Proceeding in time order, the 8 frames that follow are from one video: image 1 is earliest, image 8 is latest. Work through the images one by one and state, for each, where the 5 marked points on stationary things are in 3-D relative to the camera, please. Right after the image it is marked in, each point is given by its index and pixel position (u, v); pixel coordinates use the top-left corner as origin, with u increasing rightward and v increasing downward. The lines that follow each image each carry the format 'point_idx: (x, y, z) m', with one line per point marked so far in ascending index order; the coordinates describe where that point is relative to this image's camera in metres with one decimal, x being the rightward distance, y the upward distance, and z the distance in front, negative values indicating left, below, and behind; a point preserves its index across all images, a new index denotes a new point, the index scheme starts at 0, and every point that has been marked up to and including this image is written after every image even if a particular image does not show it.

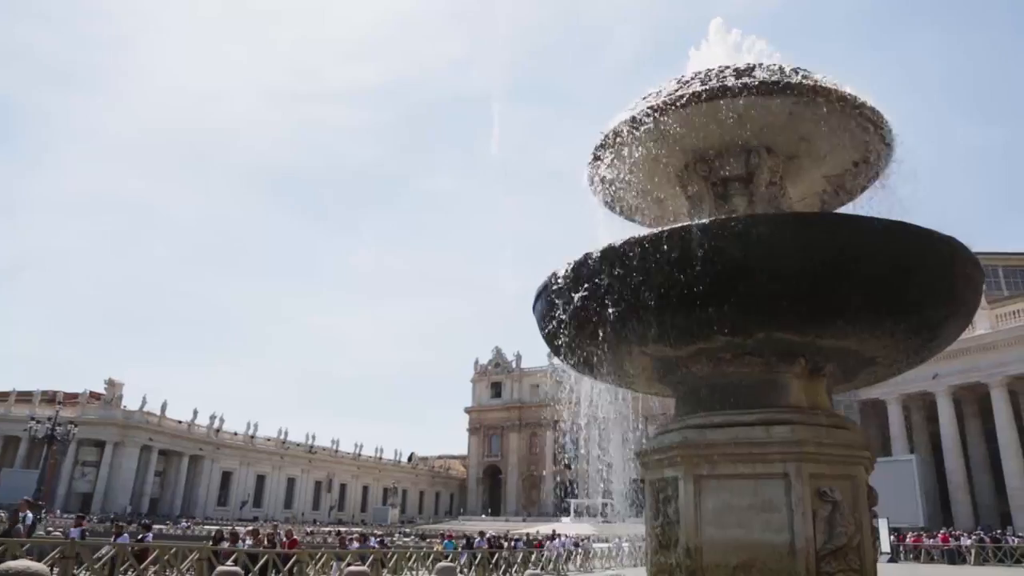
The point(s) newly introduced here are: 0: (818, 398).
0: (+1.9, -0.7, +4.7) m
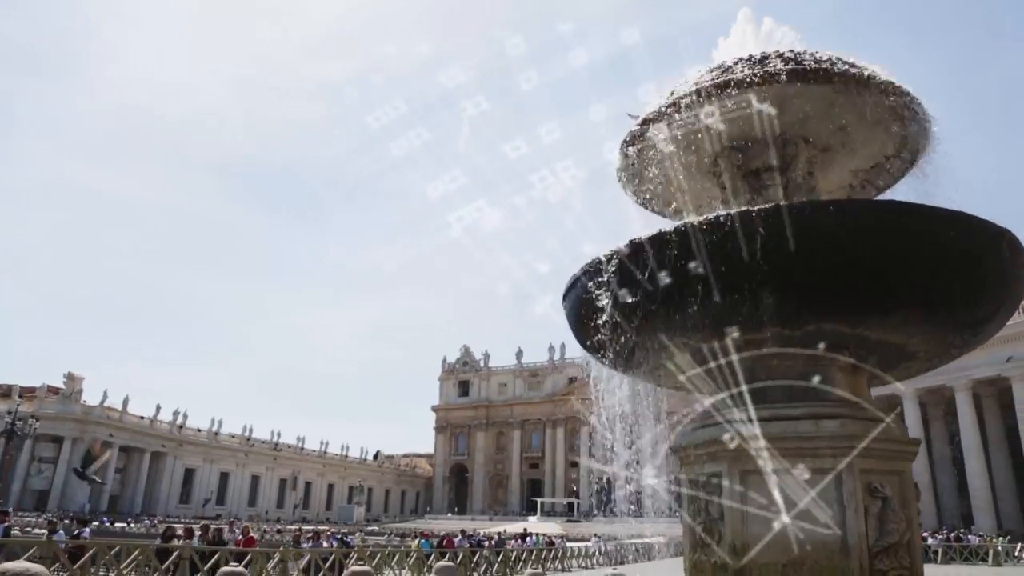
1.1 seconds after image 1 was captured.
0: (+2.2, -0.6, +4.6) m
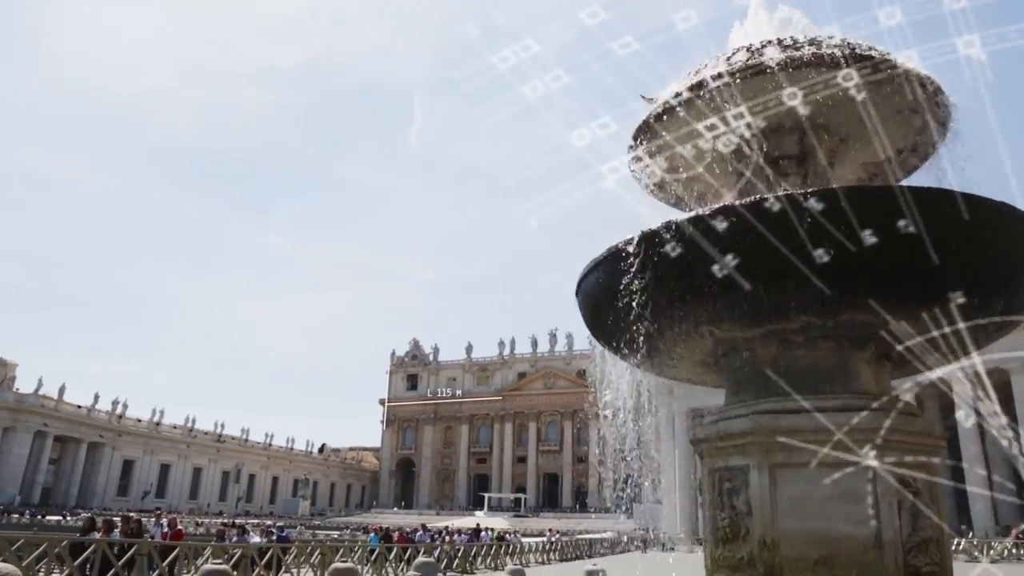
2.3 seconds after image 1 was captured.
0: (+2.3, -0.6, +4.6) m
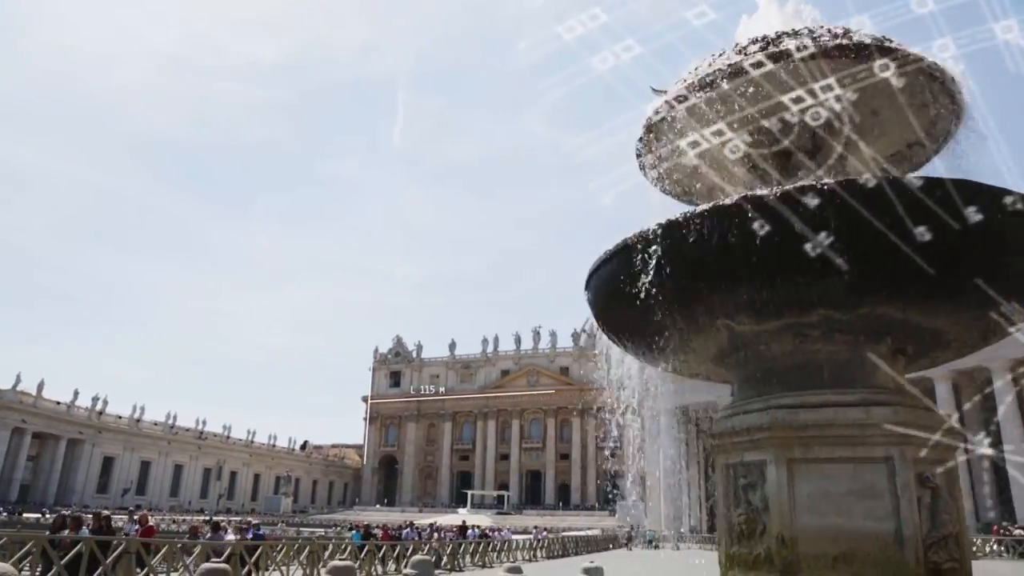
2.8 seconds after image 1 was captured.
0: (+2.3, -0.5, +4.5) m
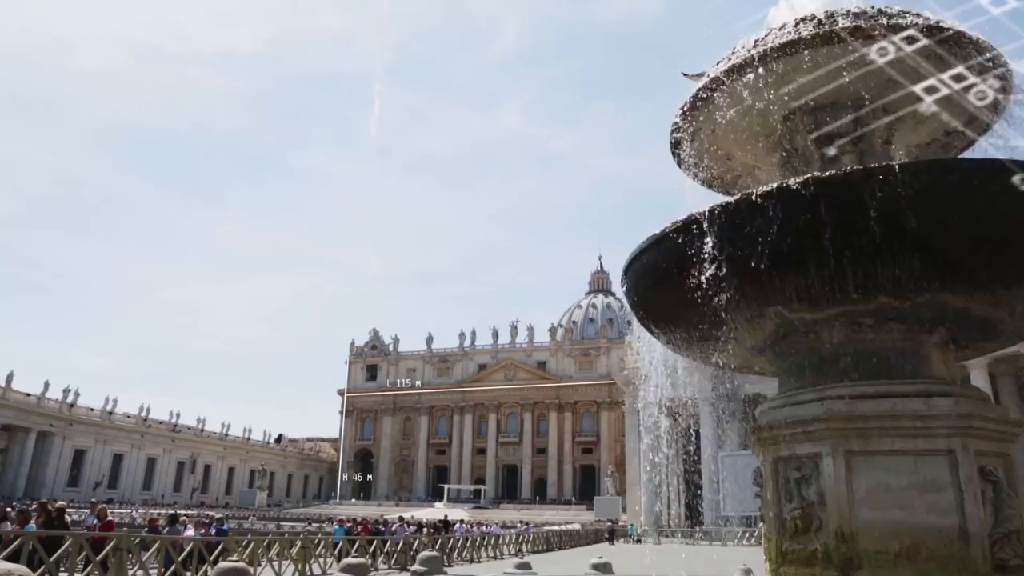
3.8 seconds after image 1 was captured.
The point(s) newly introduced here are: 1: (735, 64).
0: (+2.6, -0.5, +4.4) m
1: (+1.5, +1.5, +4.9) m
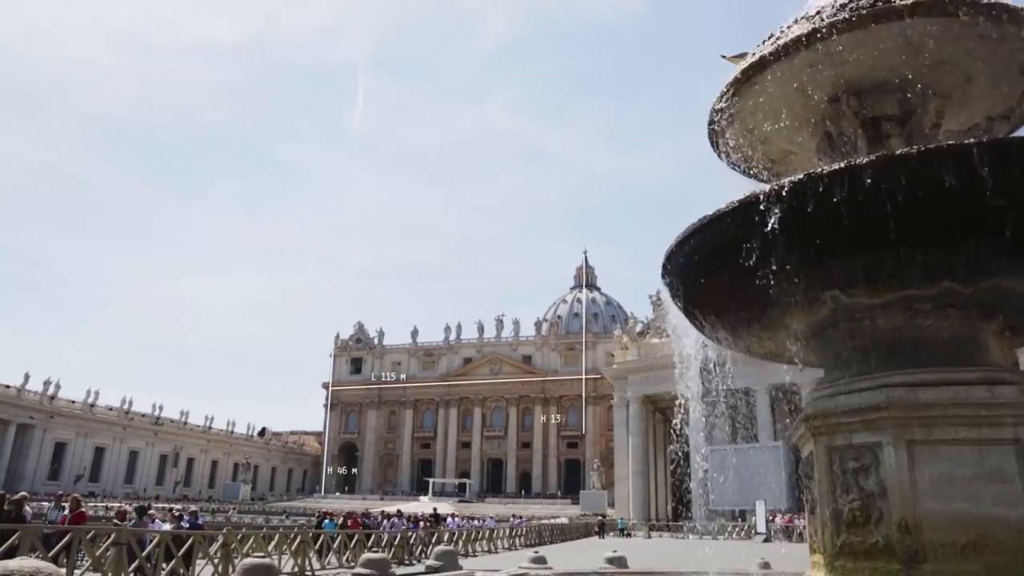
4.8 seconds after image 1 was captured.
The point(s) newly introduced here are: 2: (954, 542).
0: (+2.8, -0.4, +4.3) m
1: (+1.7, +1.6, +4.8) m
2: (+2.1, -1.2, +3.6) m
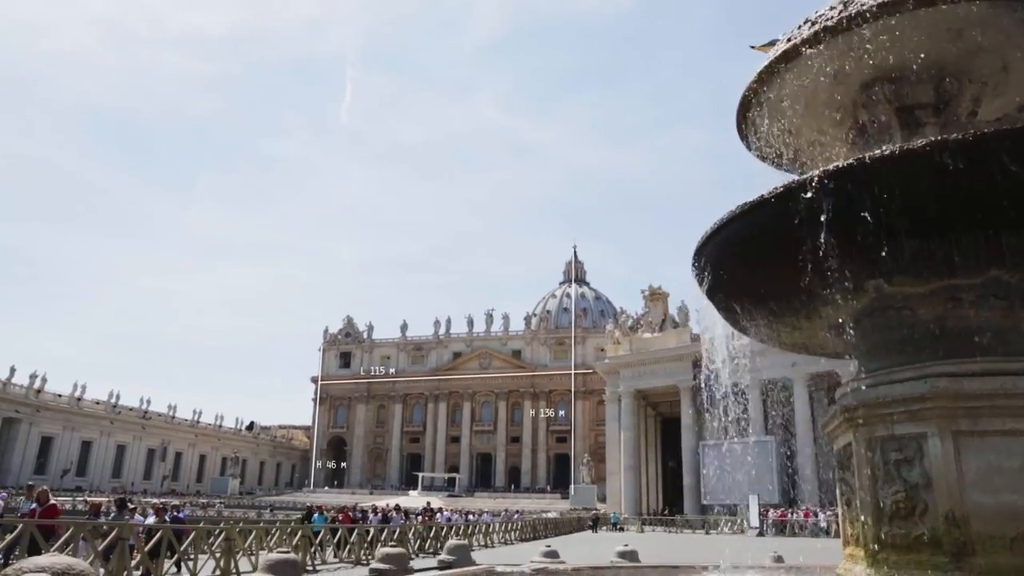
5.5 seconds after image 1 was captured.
0: (+3.0, -0.3, +4.2) m
1: (+1.9, +1.6, +4.7) m
2: (+2.3, -1.2, +3.5) m
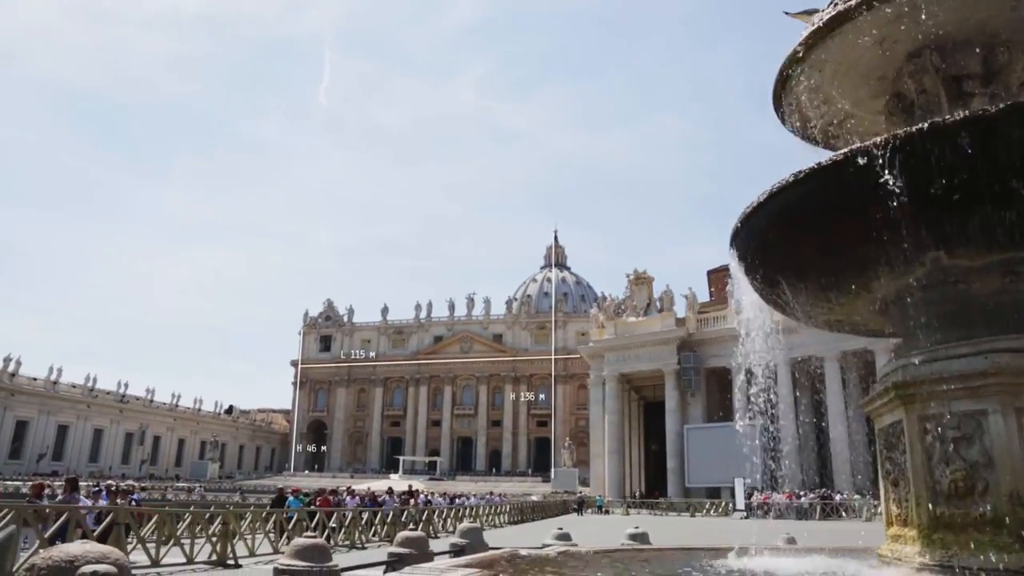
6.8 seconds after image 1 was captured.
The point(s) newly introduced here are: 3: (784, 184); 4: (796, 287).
0: (+3.2, -0.2, +4.1) m
1: (+2.1, +1.8, +4.5) m
2: (+2.6, -1.0, +3.4) m
3: (+1.5, +0.6, +4.1) m
4: (+1.7, 0.0, +4.5) m
